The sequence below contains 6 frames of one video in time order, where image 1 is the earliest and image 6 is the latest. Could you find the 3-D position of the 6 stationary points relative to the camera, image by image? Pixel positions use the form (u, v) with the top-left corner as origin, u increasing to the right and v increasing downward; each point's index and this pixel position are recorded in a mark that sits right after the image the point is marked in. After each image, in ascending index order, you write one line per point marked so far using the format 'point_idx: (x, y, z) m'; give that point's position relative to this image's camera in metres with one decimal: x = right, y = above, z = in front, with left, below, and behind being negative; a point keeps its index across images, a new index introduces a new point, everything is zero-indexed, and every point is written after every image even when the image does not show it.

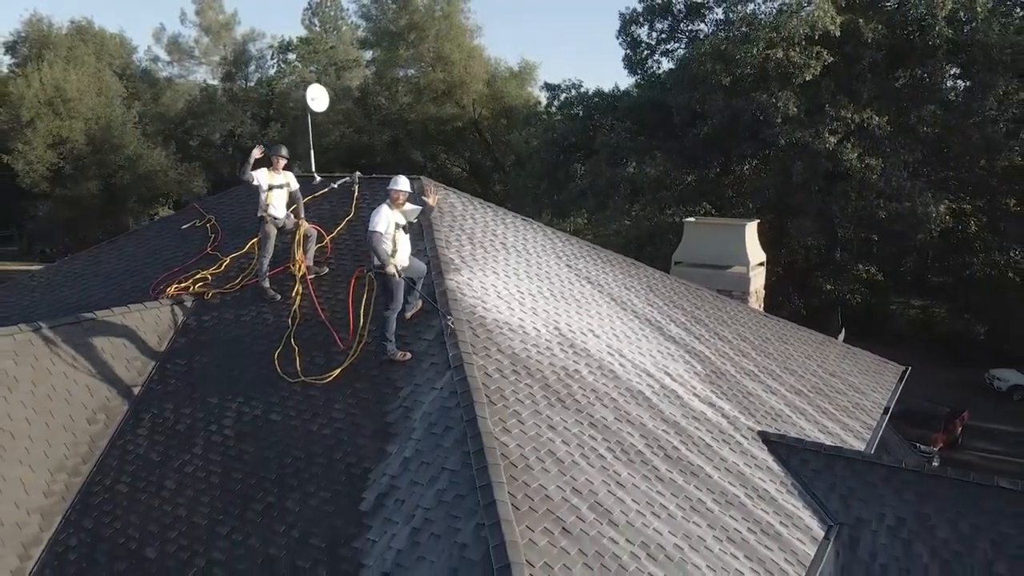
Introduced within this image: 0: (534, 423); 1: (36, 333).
0: (+0.8, -4.7, +7.4) m
1: (-19.5, -1.9, +8.8) m
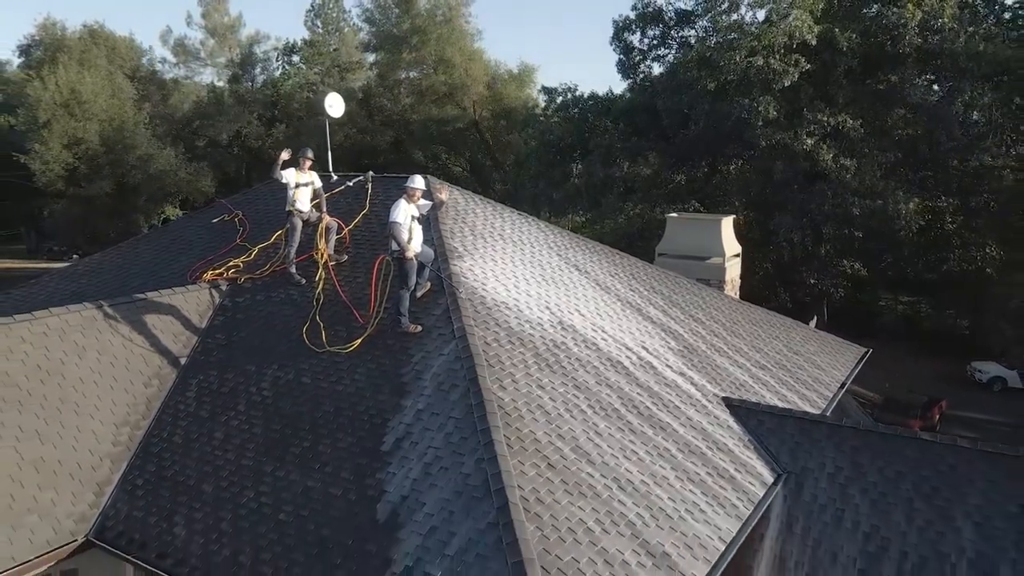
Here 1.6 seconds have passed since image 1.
0: (+0.6, -3.9, +8.8) m
1: (-19.7, -1.1, +10.2) m
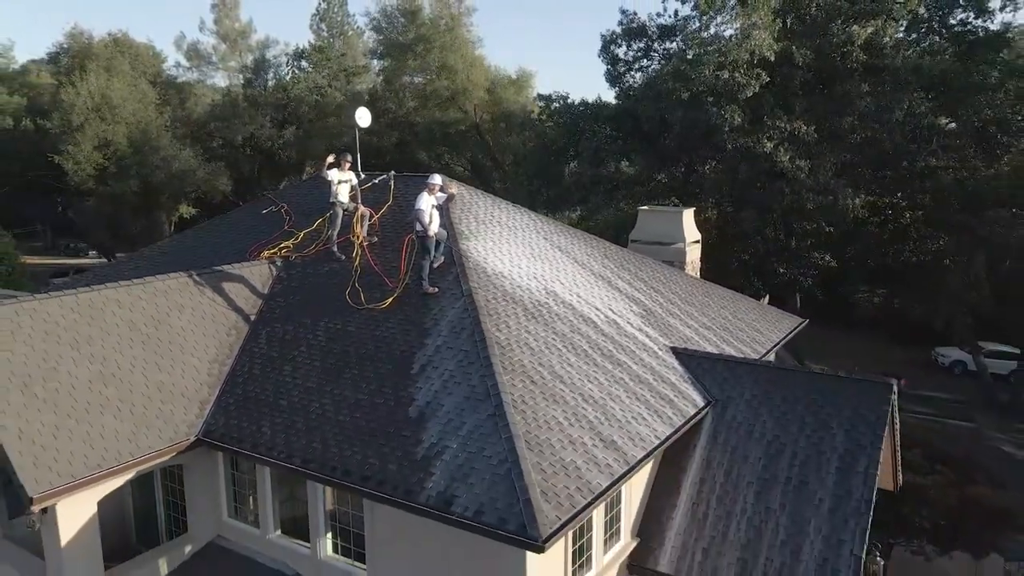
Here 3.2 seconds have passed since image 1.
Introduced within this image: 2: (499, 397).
0: (+0.3, -2.2, +11.8) m
1: (-20.0, +0.6, +13.2) m
2: (-0.6, -5.2, +10.0) m
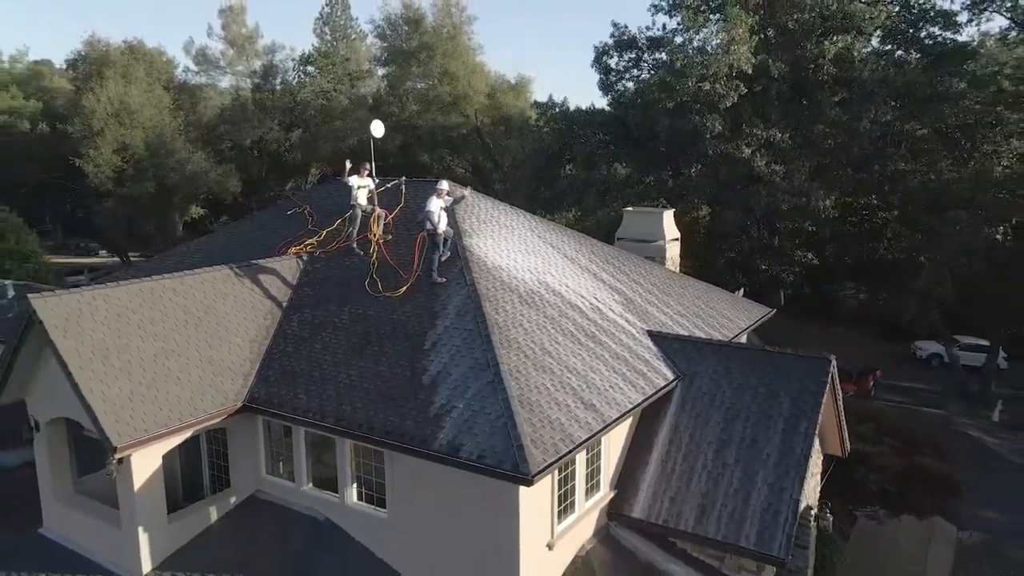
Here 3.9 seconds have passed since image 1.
0: (+0.1, -1.6, +13.8) m
1: (-20.2, +1.2, +15.2) m
2: (-0.8, -4.5, +12.0) m
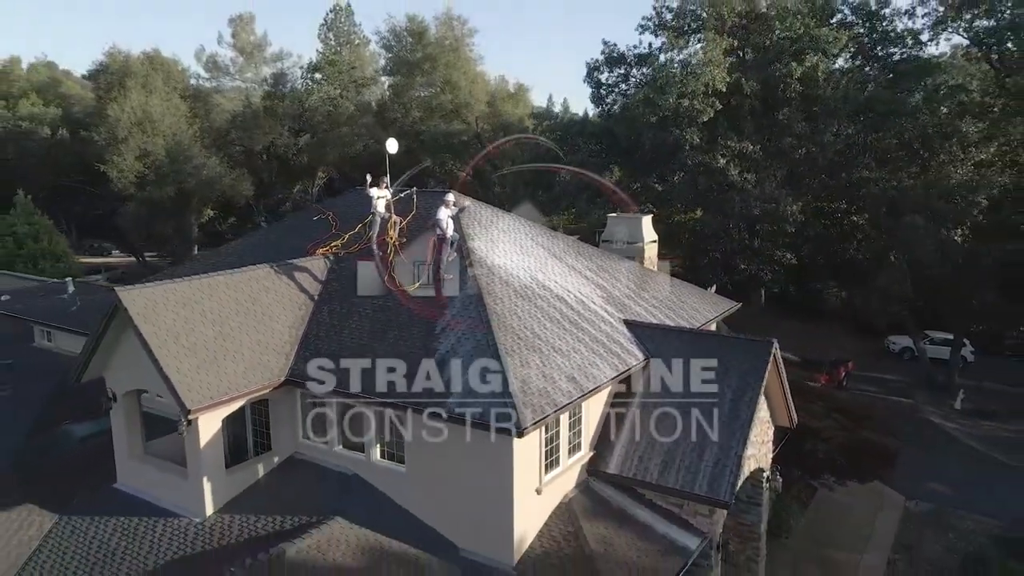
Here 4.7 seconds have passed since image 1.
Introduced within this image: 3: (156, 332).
0: (-0.2, -1.2, +16.6) m
1: (-20.5, +1.6, +18.0) m
2: (-1.1, -4.1, +14.8) m
3: (-24.6, -3.0, +14.8) m
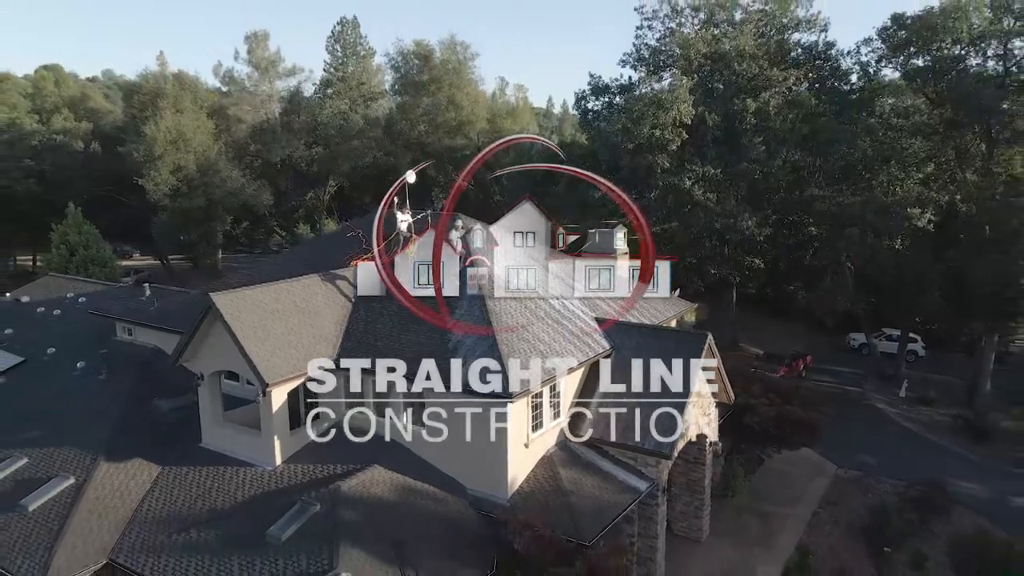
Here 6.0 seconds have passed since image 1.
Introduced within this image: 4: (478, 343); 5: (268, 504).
0: (-0.7, -1.7, +21.5) m
1: (-21.0, +1.1, +23.0) m
2: (-1.6, -4.6, +19.7) m
3: (-25.1, -3.5, +19.7) m
4: (-3.3, -4.9, +19.9) m
5: (-21.2, -18.7, +18.4) m
